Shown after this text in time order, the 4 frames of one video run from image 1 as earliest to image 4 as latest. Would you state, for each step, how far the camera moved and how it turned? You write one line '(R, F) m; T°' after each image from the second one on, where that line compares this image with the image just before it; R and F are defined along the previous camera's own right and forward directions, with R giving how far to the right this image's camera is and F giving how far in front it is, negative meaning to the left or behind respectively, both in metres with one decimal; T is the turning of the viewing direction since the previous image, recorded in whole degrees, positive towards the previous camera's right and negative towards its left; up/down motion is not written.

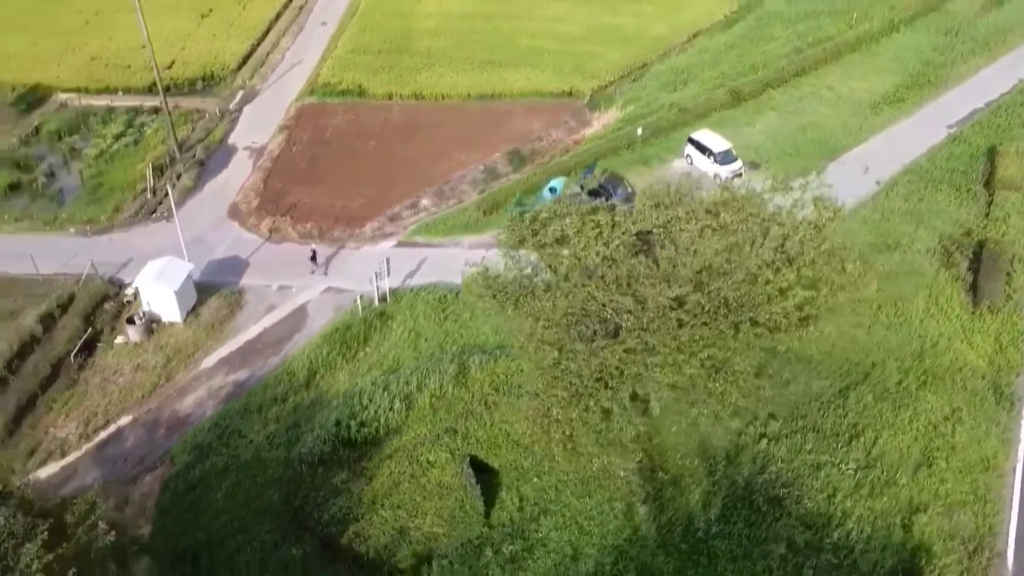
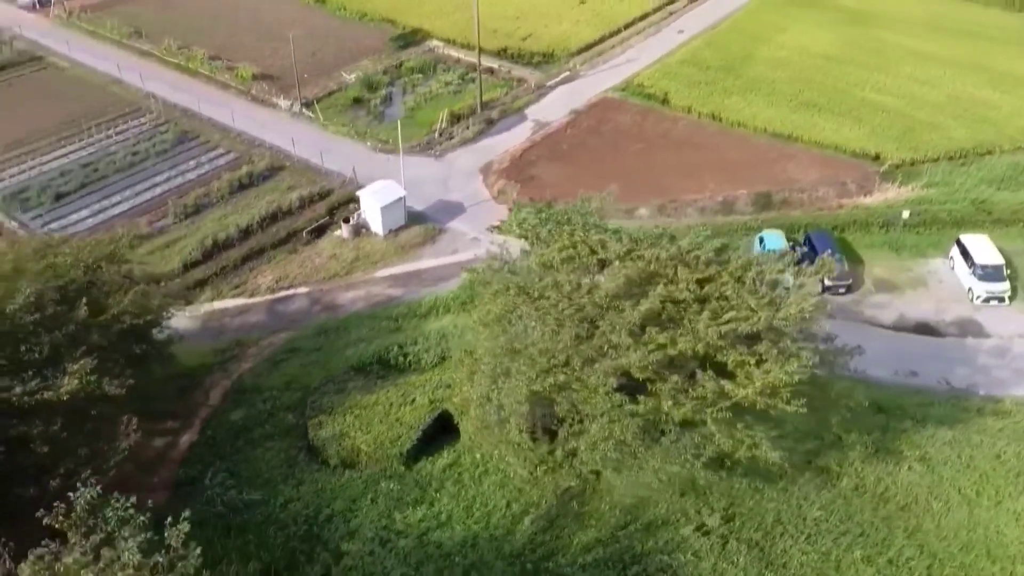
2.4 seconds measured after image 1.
(+7.1, +0.9) m; -27°
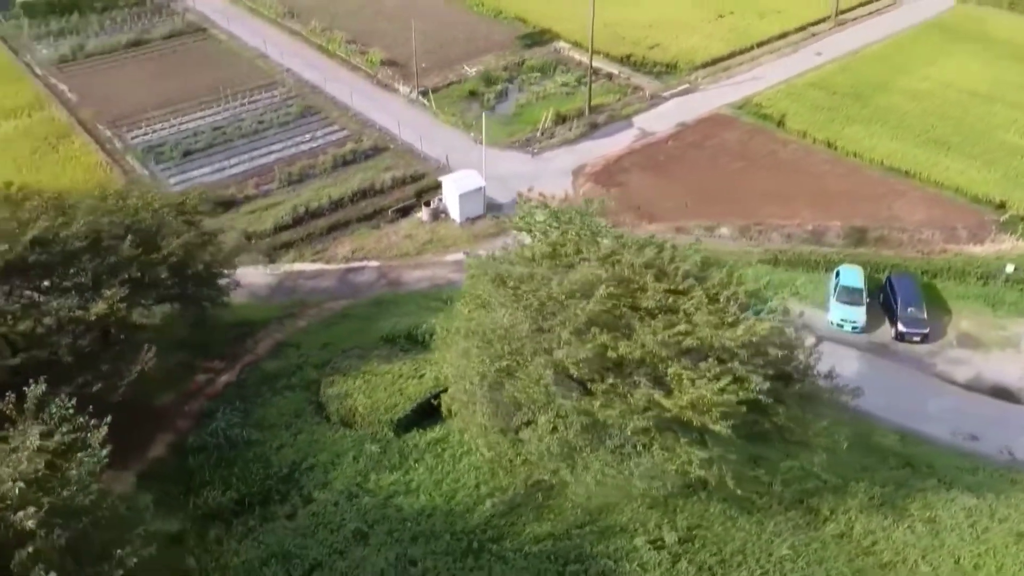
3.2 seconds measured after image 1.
(+2.8, -0.2) m; -10°
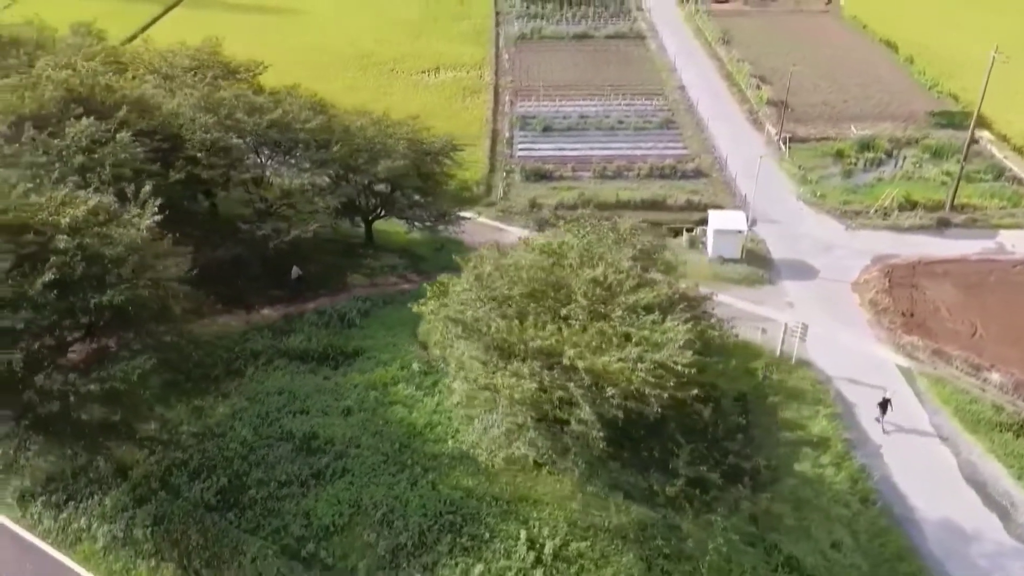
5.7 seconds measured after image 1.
(+8.2, +0.8) m; -32°
